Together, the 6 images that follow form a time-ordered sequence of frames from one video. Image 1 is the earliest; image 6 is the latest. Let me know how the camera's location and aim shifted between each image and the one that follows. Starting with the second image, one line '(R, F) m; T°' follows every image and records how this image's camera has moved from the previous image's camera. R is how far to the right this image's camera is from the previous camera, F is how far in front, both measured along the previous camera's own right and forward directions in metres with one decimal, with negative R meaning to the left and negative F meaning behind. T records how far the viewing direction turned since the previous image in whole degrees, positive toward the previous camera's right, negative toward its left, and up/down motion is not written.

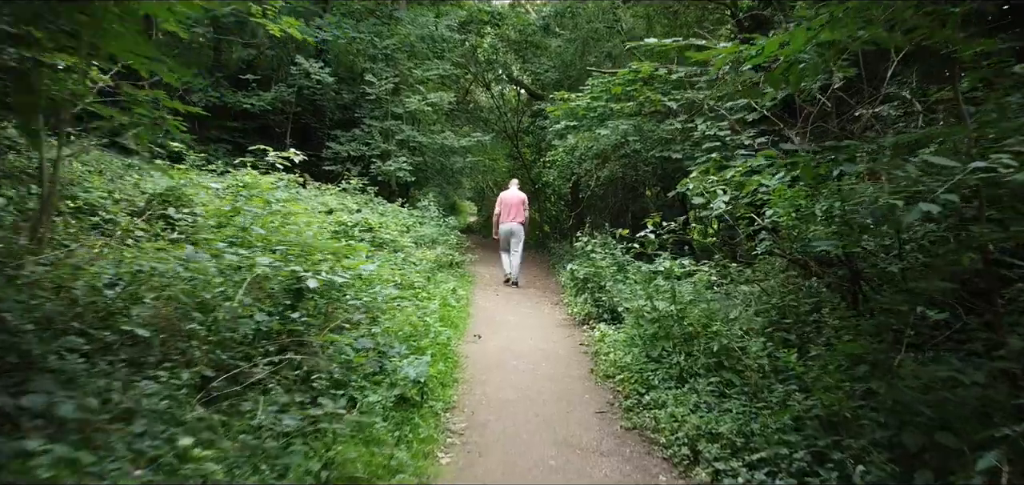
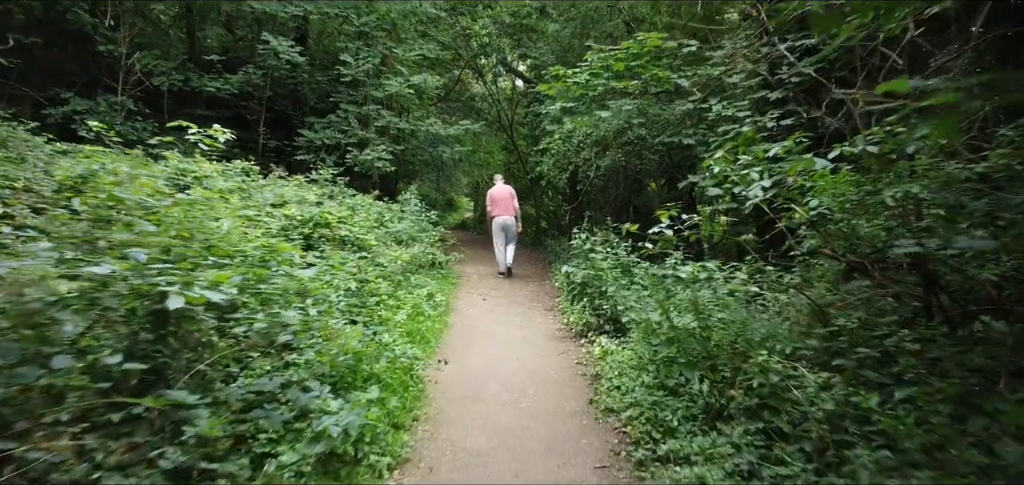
(+0.1, +1.3) m; 0°
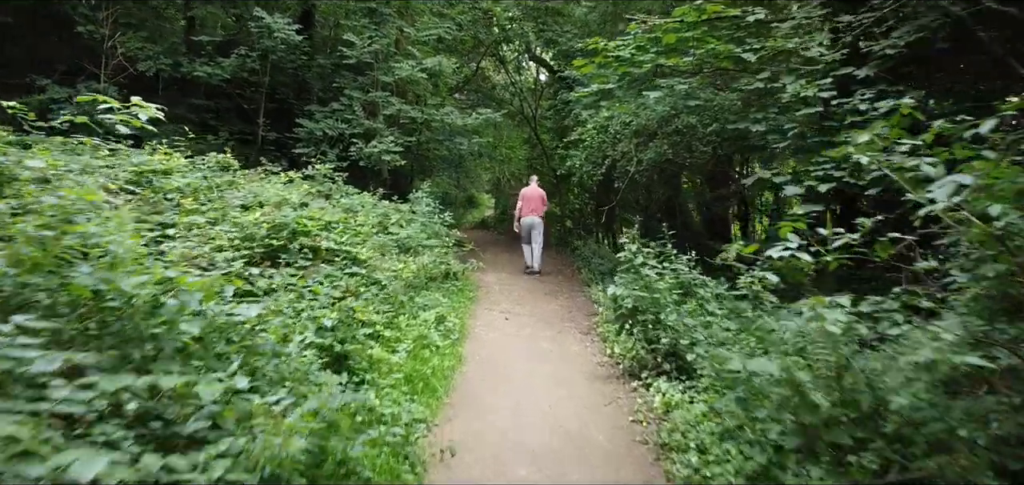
(-0.1, +1.5) m; -1°
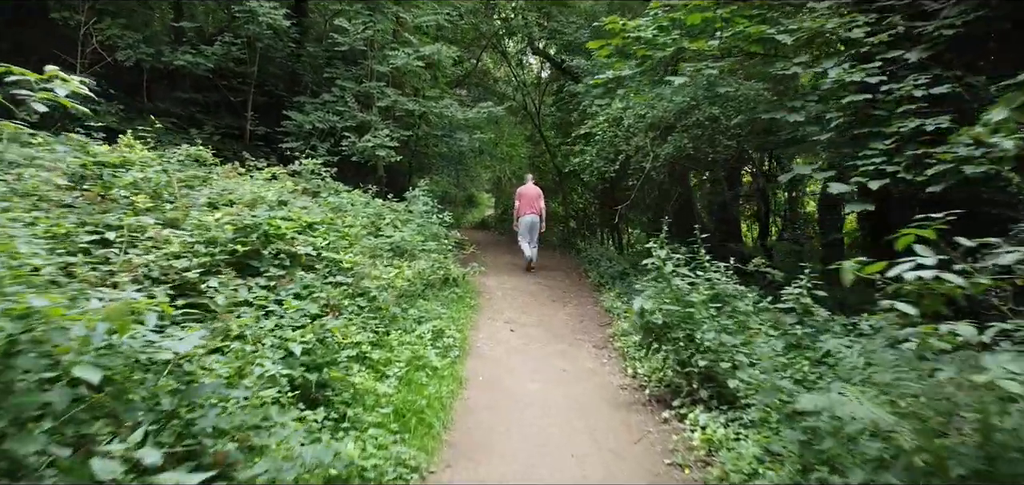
(-0.1, +0.8) m; 0°
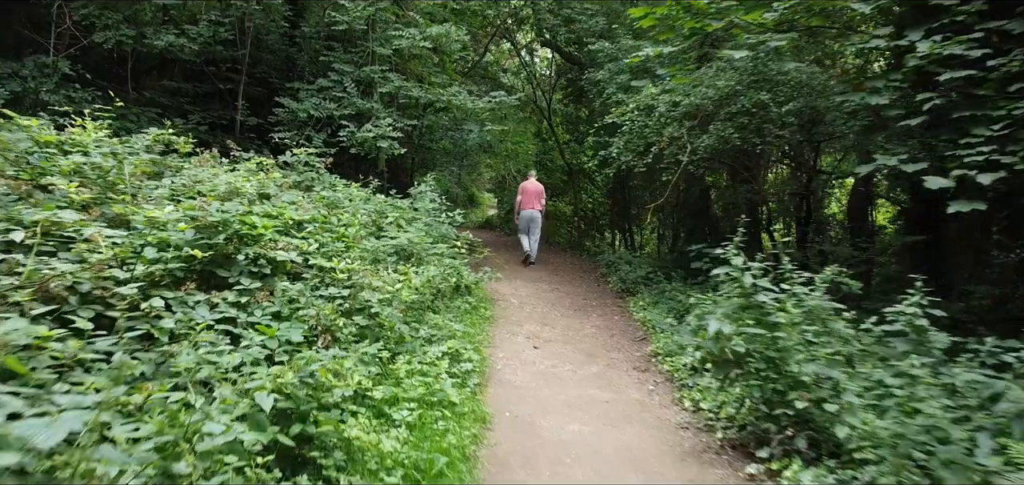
(-0.2, +1.0) m; 0°
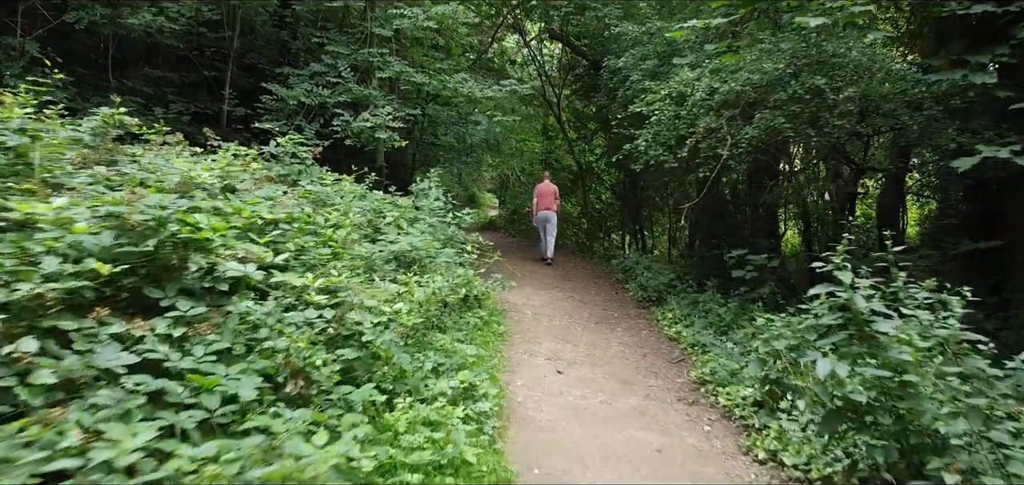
(-0.1, +0.9) m; 0°
